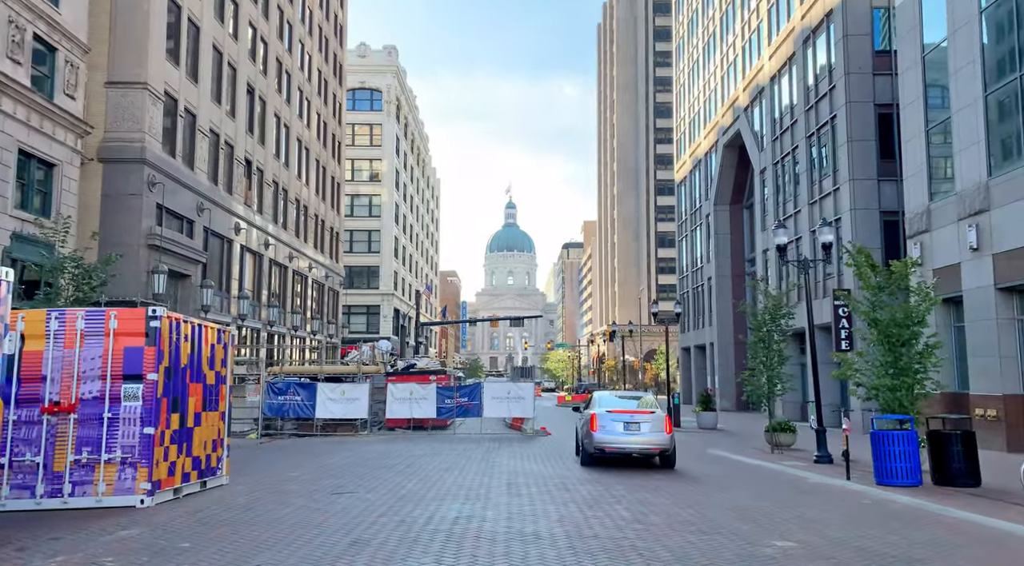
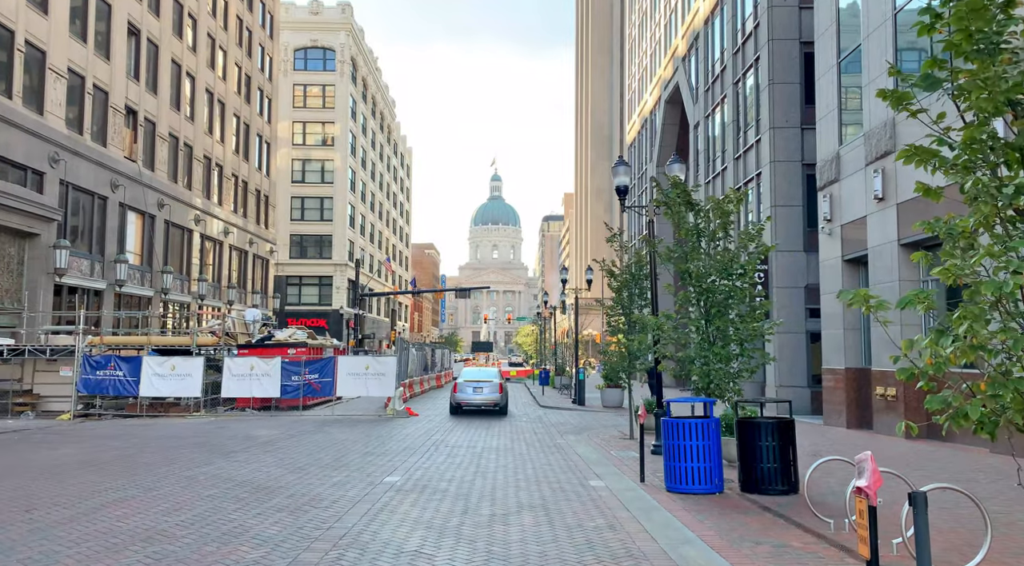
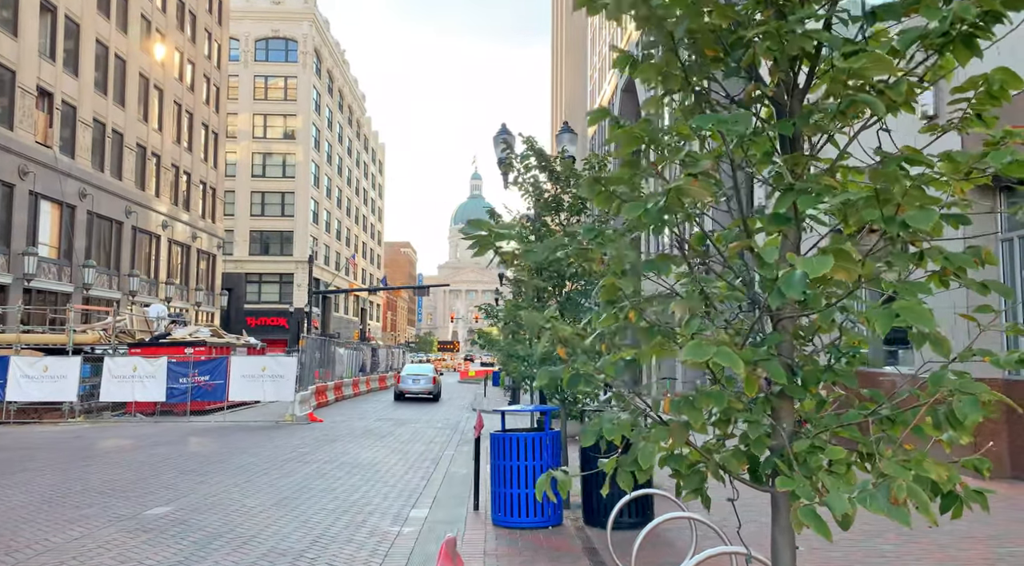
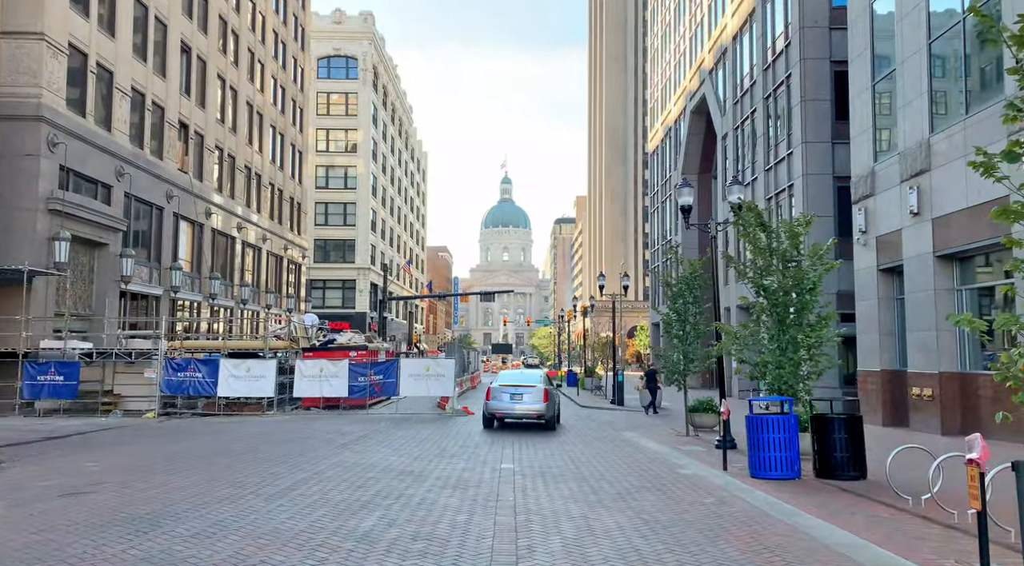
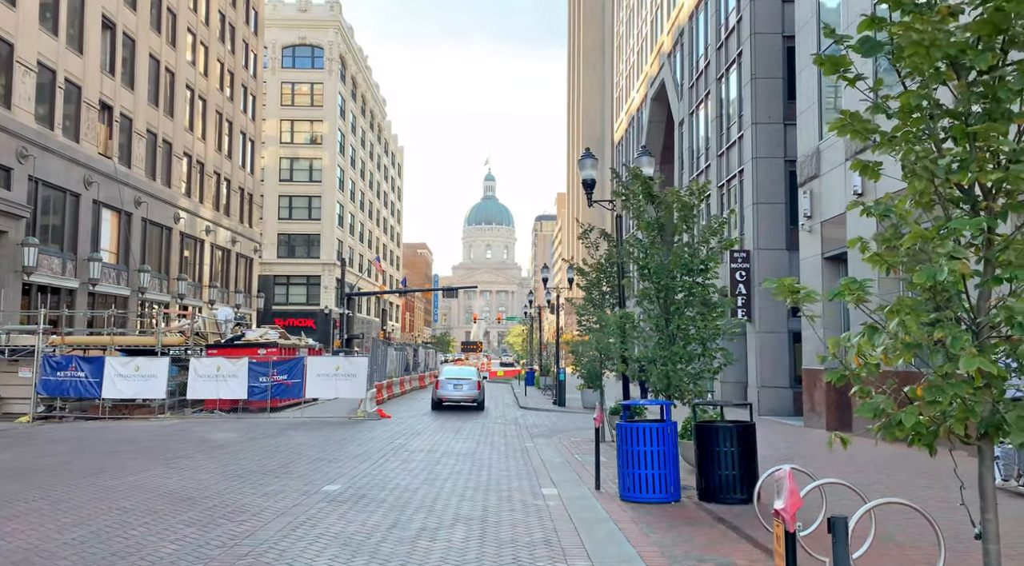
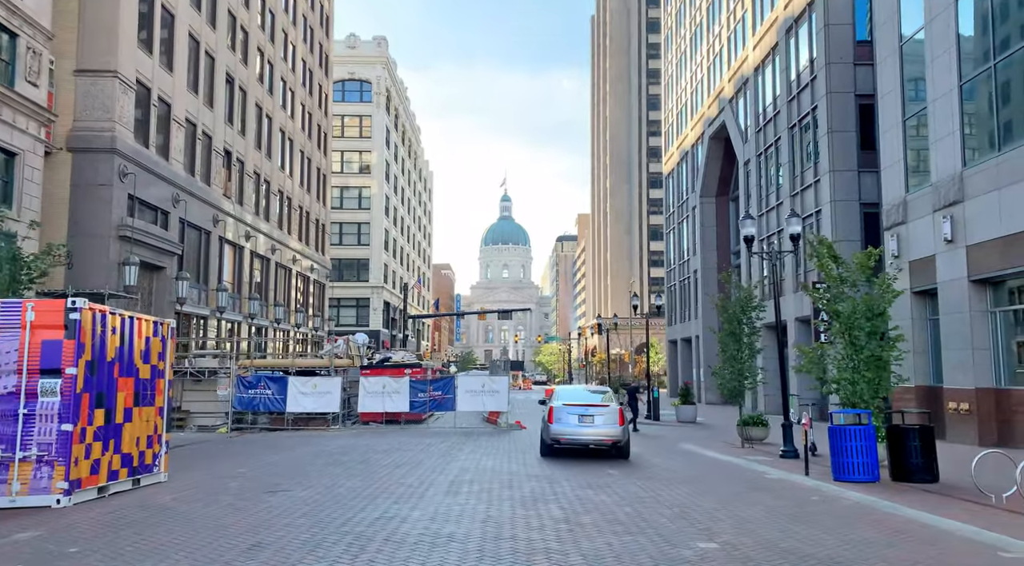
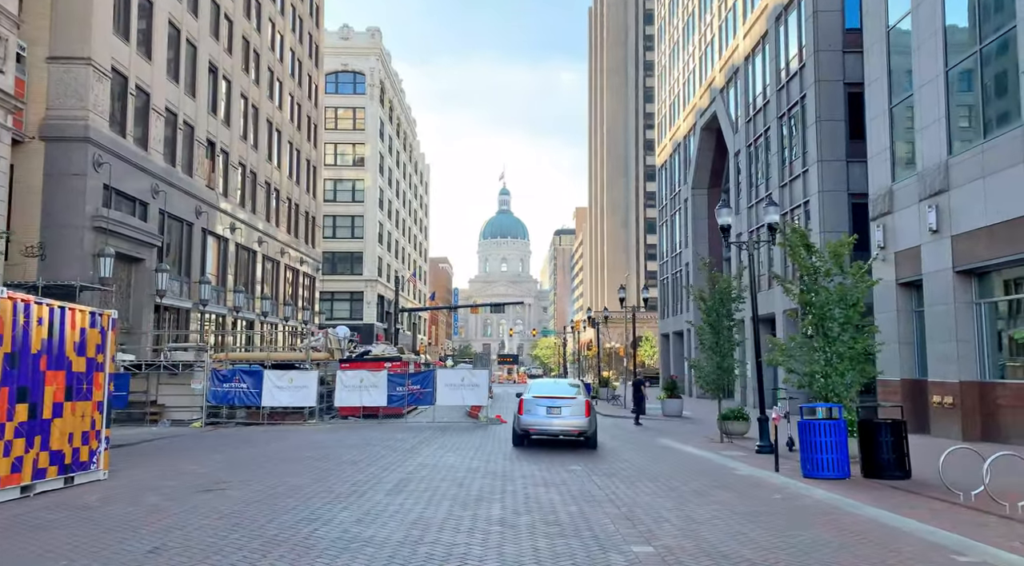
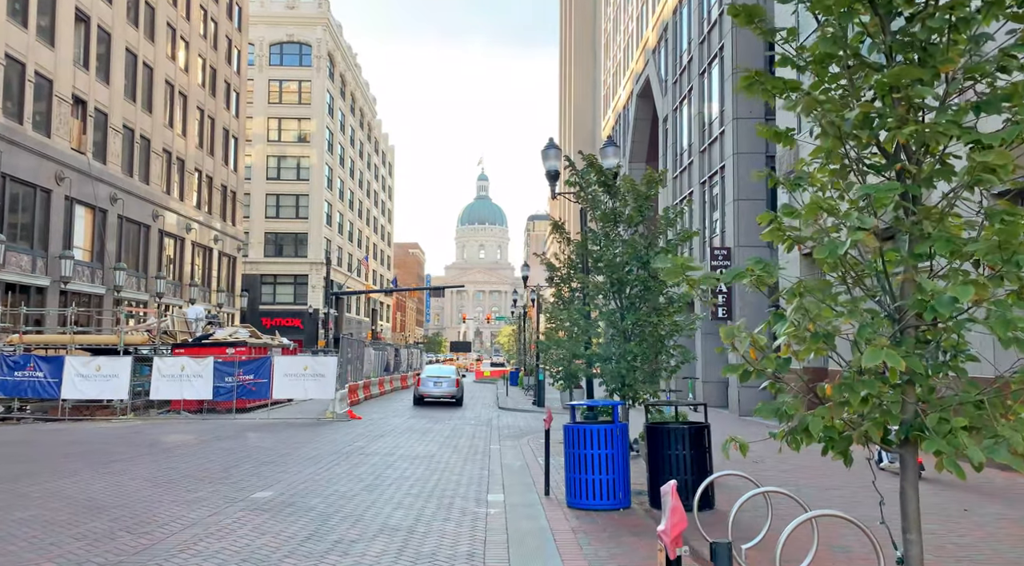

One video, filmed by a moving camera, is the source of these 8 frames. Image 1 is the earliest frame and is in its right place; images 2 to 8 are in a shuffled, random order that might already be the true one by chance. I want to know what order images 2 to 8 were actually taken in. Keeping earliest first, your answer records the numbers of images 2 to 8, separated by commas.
6, 7, 4, 2, 5, 8, 3
